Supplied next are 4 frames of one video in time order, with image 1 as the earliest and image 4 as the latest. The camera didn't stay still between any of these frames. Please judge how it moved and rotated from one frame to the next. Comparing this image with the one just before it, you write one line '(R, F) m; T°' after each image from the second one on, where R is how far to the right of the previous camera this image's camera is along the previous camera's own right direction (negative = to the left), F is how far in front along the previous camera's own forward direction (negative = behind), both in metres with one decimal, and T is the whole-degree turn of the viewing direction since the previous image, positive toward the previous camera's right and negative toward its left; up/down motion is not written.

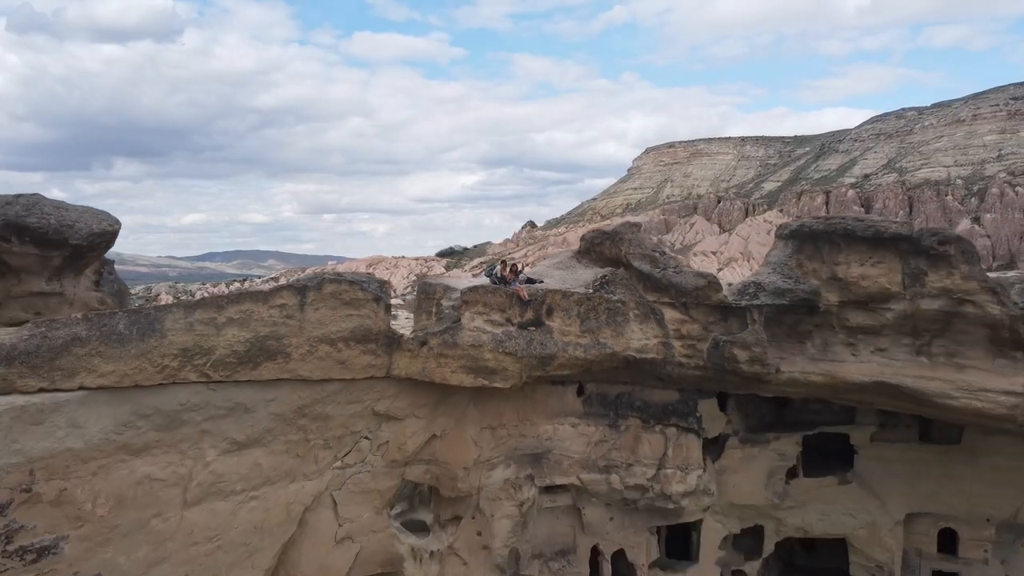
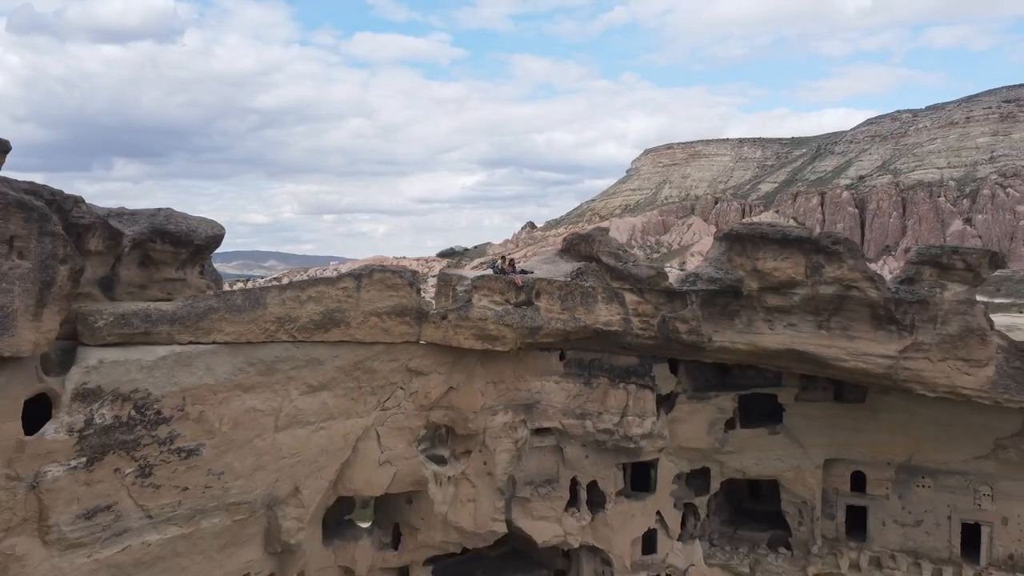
(0.0, -2.2) m; 0°
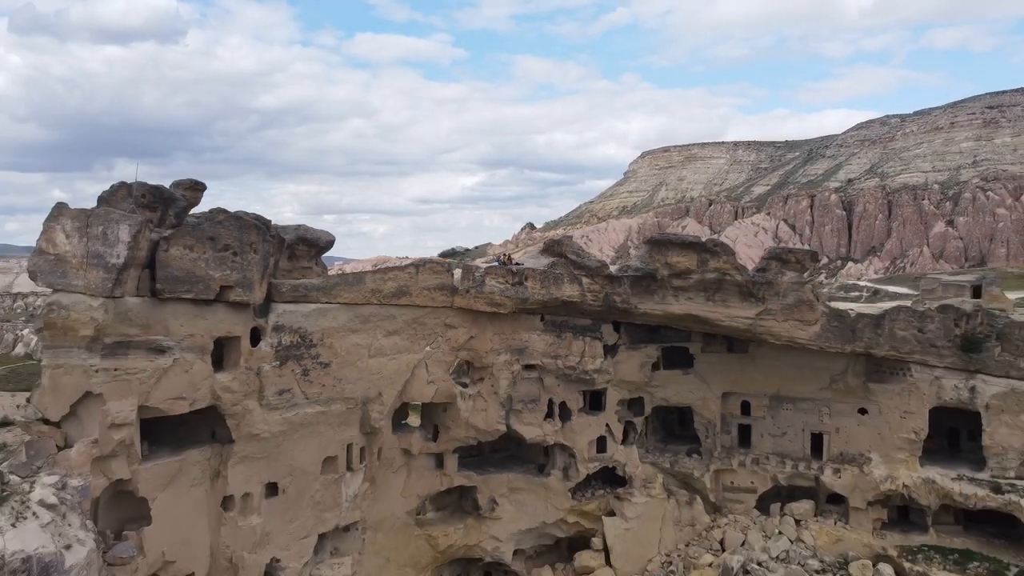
(0.0, -5.1) m; 0°
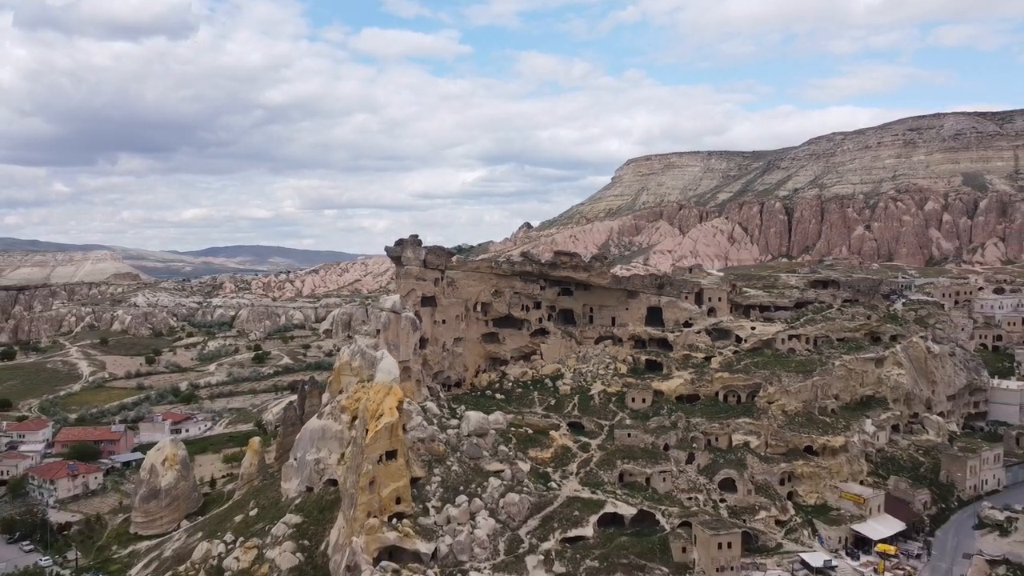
(+0.1, -30.3) m; 0°
